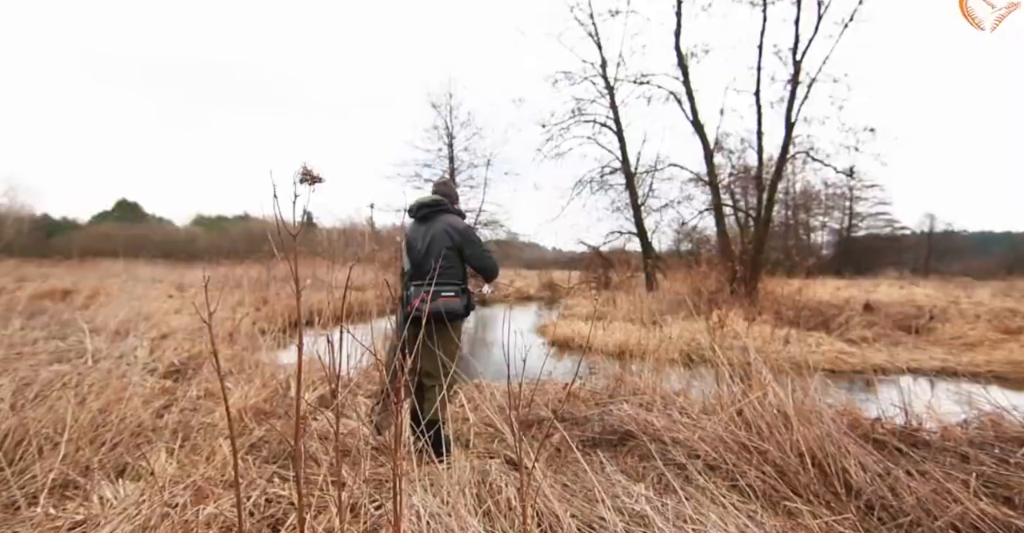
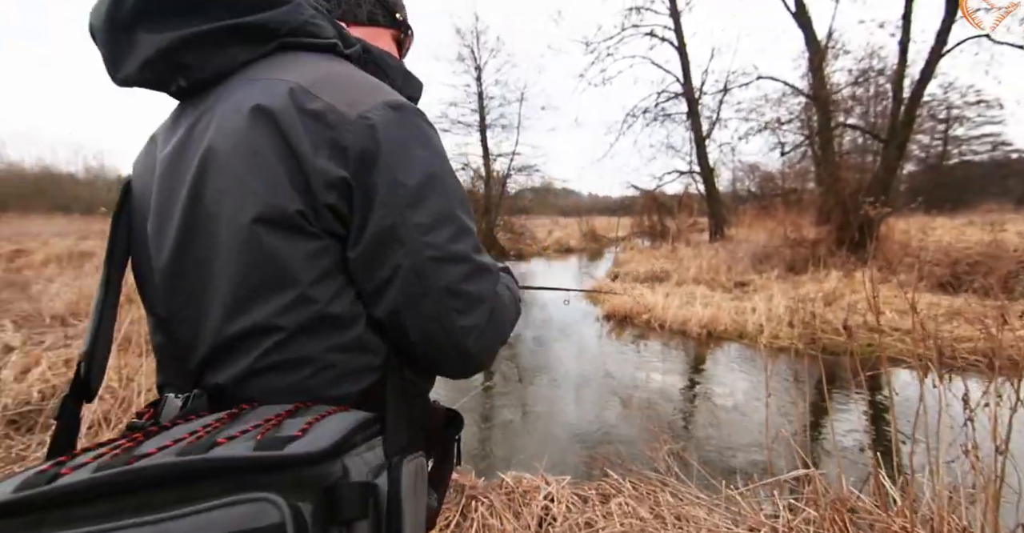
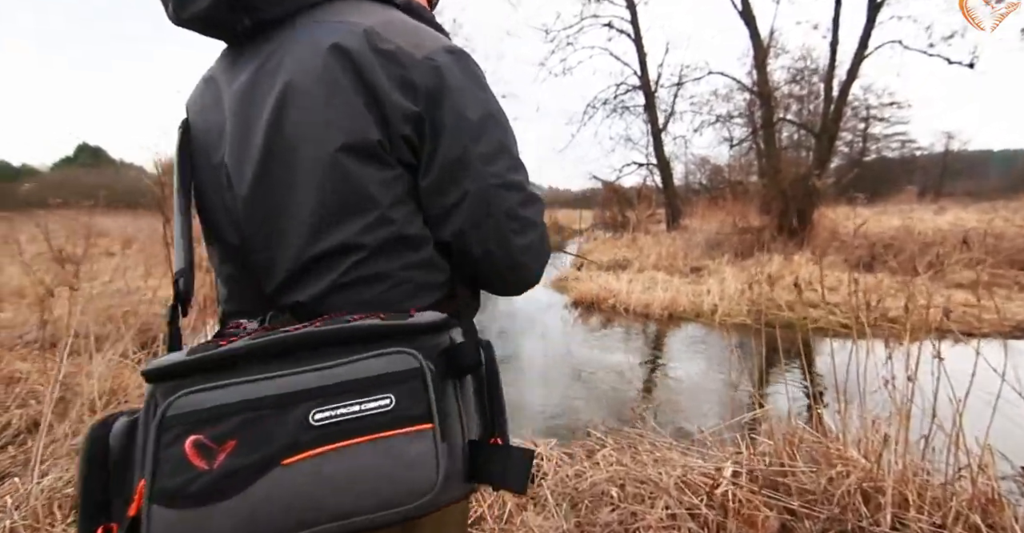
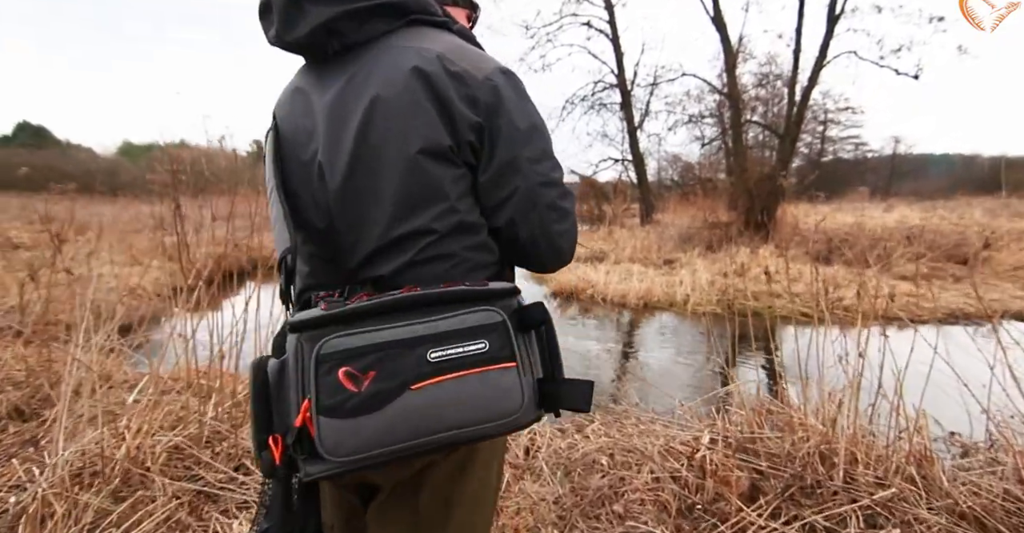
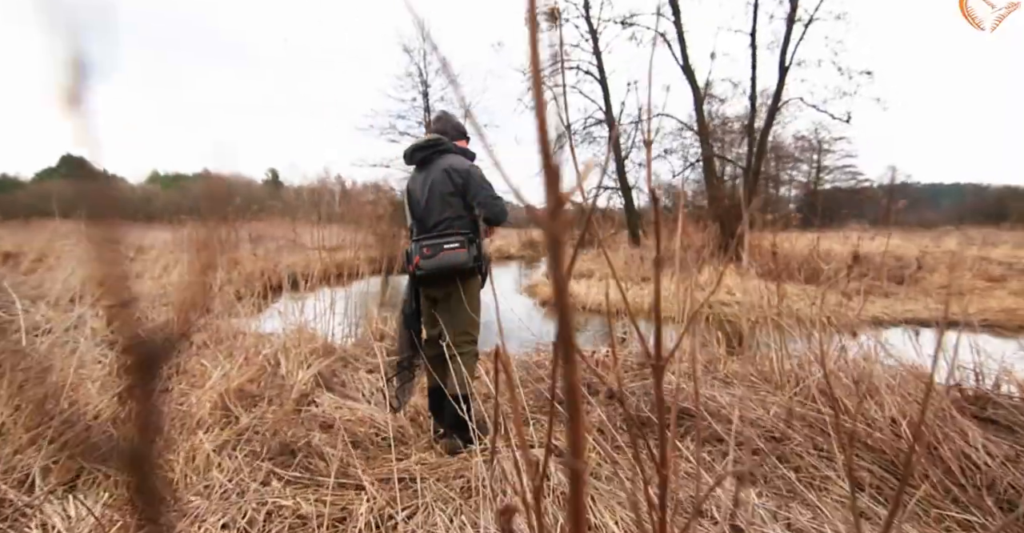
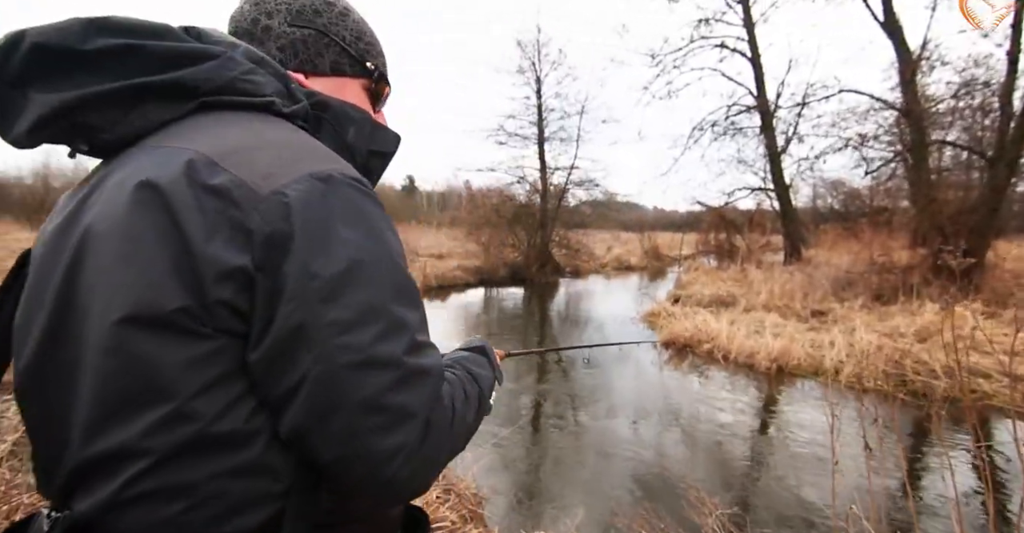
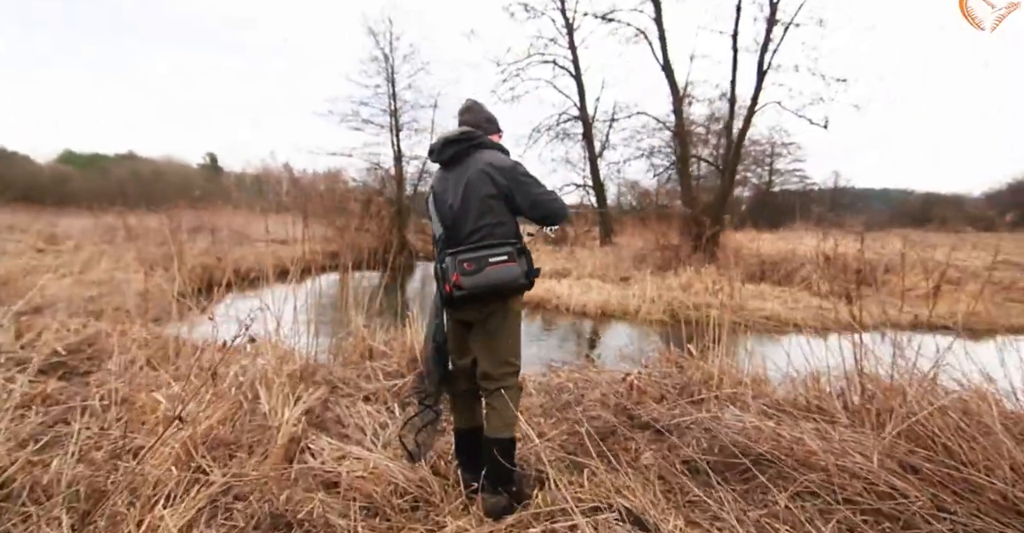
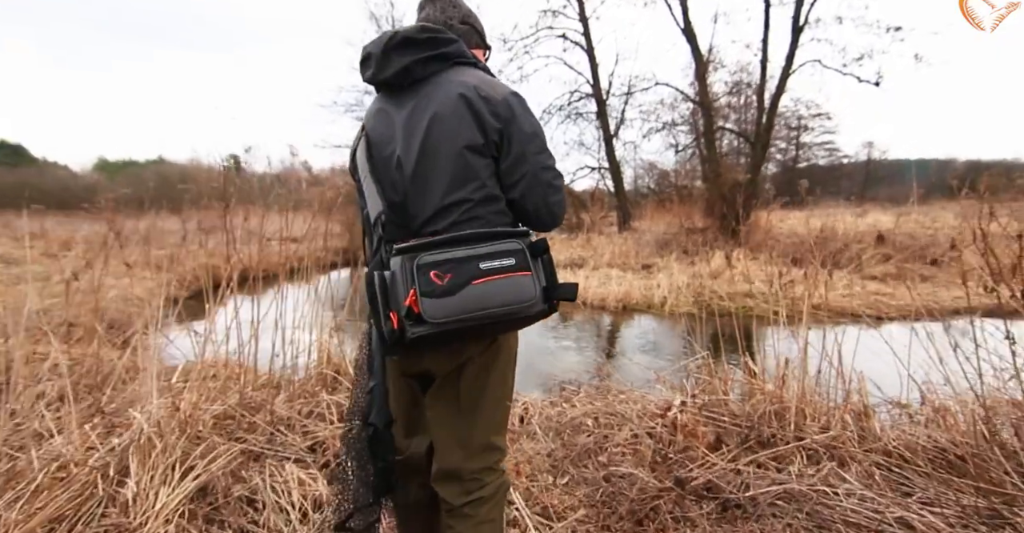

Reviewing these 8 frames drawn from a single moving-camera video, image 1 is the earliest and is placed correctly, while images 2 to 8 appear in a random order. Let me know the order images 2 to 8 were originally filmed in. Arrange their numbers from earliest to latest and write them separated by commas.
5, 7, 8, 4, 3, 2, 6
